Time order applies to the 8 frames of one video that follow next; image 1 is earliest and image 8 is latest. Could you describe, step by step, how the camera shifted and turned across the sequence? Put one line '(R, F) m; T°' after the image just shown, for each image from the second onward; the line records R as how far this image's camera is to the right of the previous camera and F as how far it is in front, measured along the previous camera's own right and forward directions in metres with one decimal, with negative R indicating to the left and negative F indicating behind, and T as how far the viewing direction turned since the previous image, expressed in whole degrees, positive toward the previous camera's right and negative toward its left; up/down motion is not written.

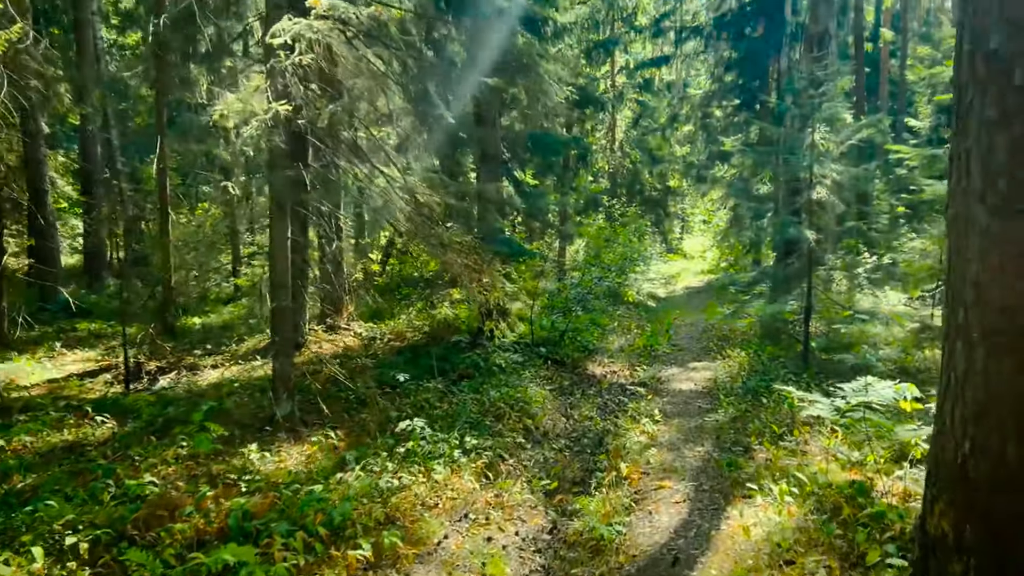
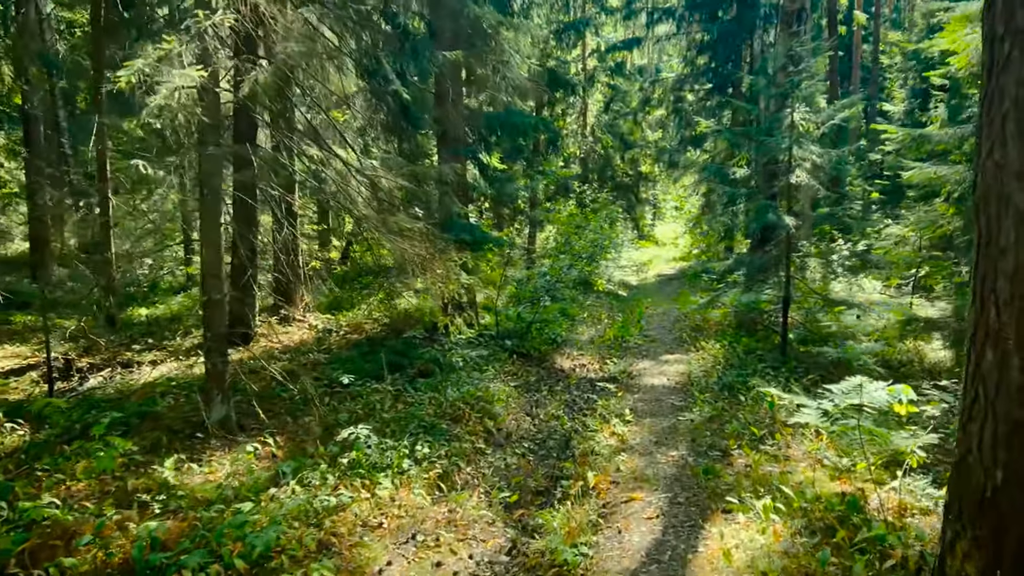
(+0.1, +0.5) m; +2°
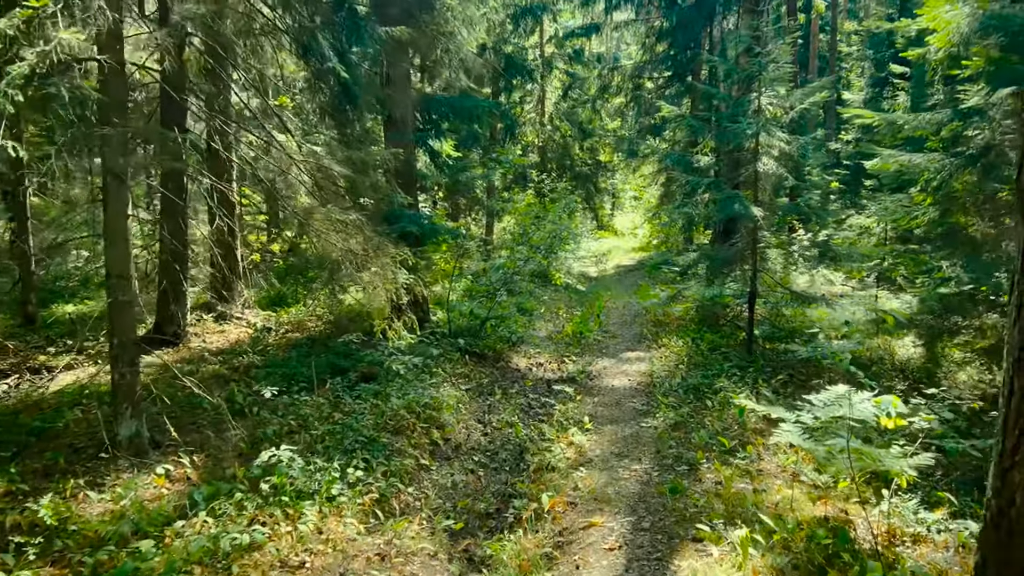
(+0.1, +0.6) m; +3°
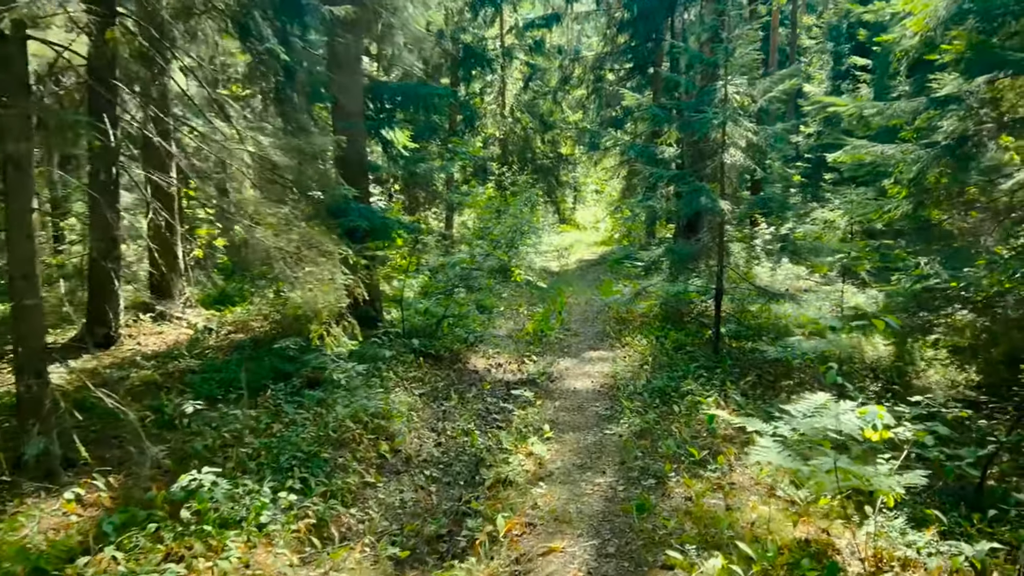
(+0.1, +0.4) m; +3°
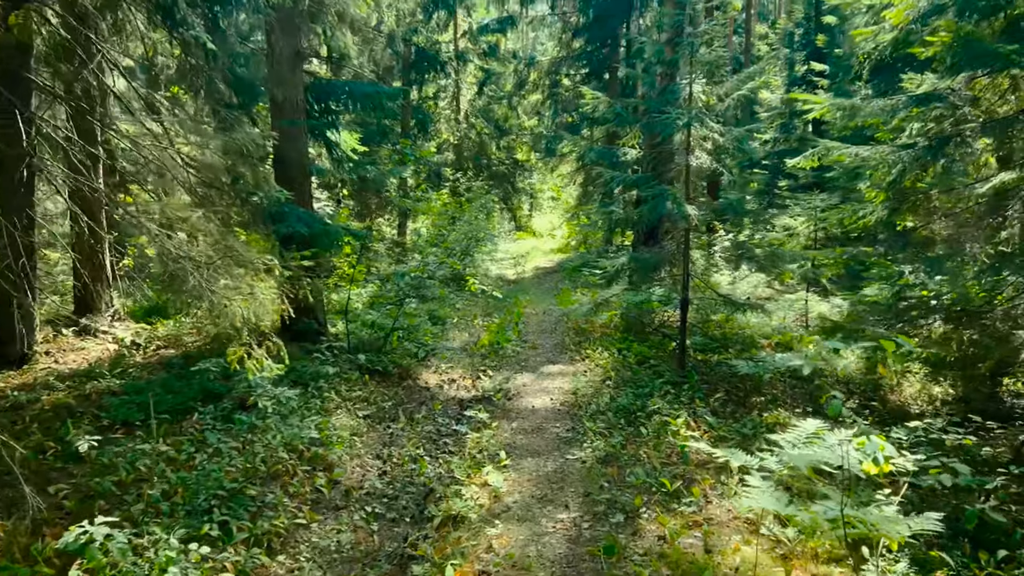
(0.0, +0.5) m; +3°
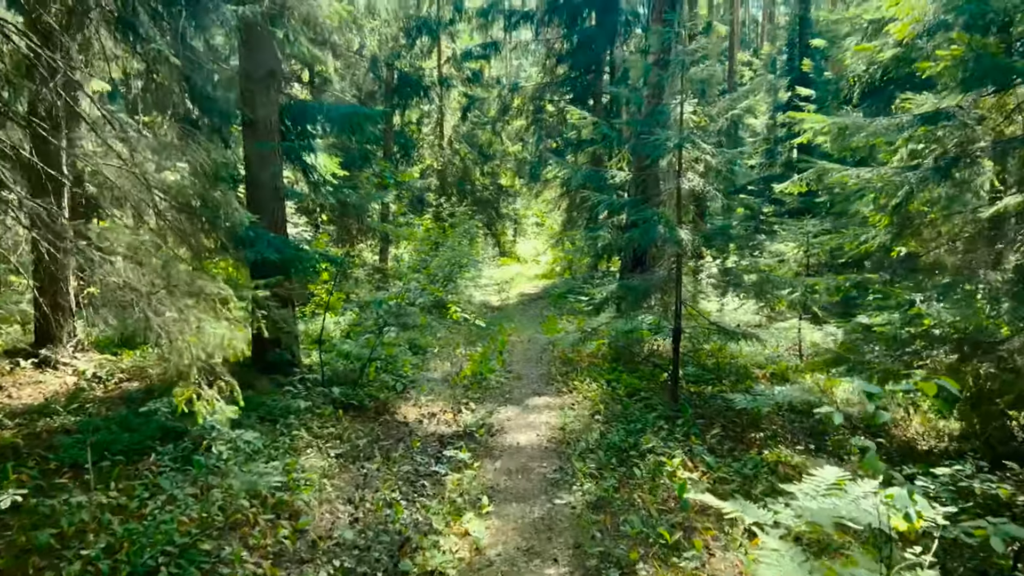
(0.0, +0.4) m; +1°
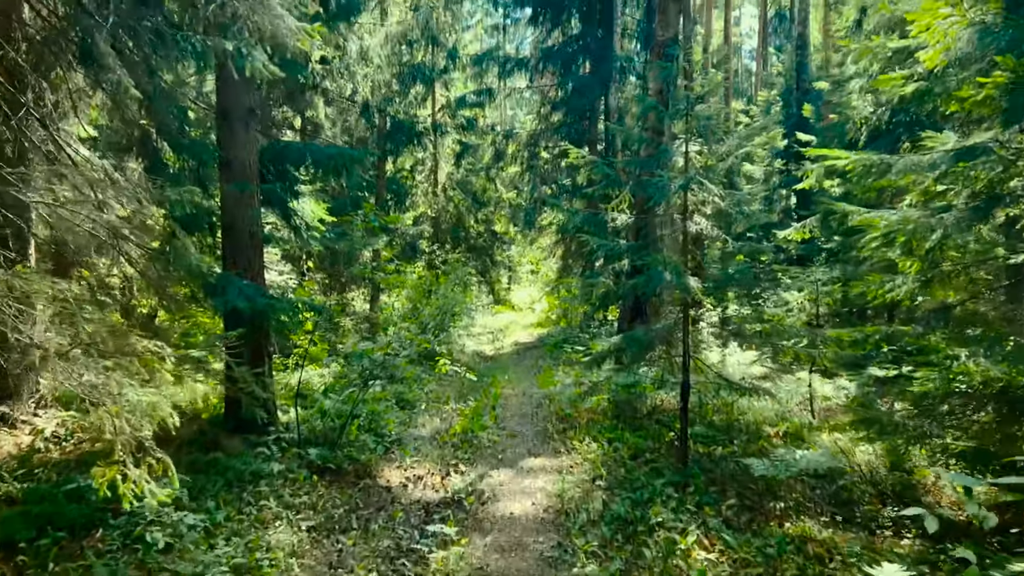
(0.0, +0.5) m; 0°
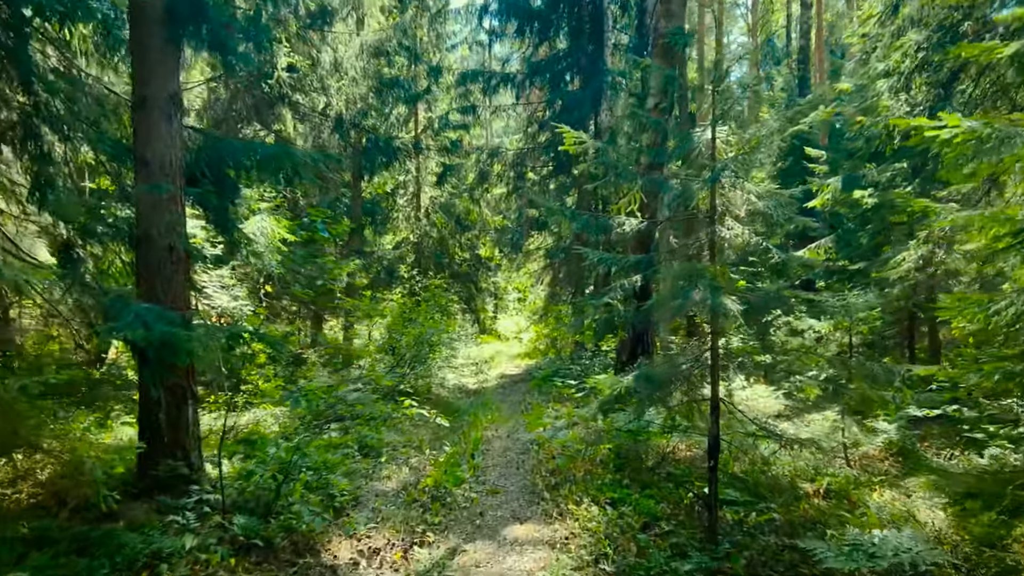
(+0.1, +1.3) m; +1°
